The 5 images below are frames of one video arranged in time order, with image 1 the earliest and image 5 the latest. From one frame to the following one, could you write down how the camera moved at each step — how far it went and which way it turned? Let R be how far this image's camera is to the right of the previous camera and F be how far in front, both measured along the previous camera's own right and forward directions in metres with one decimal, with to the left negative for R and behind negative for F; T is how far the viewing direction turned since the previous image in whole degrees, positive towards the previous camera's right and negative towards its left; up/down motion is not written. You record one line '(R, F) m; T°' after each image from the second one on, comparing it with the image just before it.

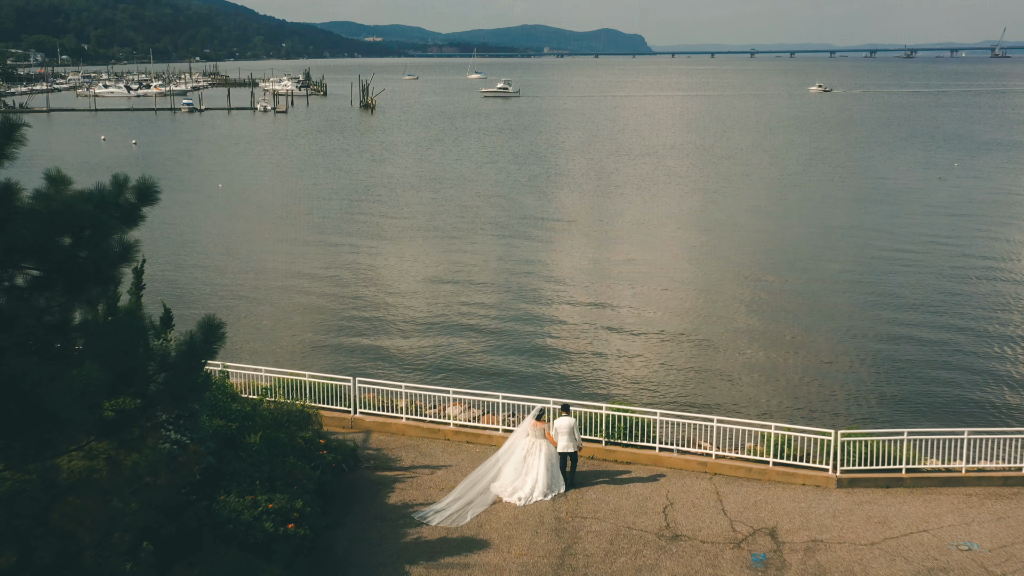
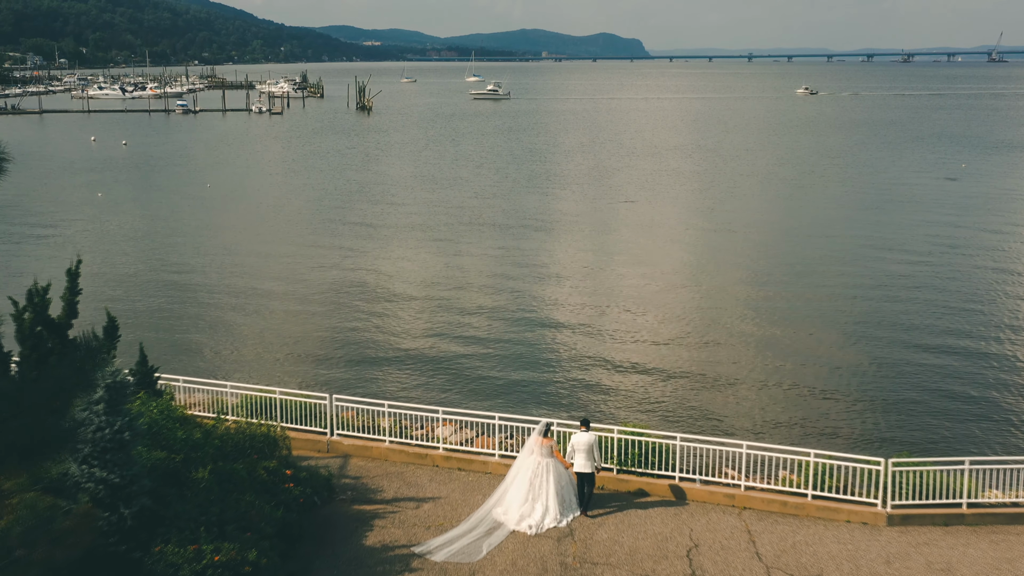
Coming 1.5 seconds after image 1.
(0.0, +1.7) m; 0°
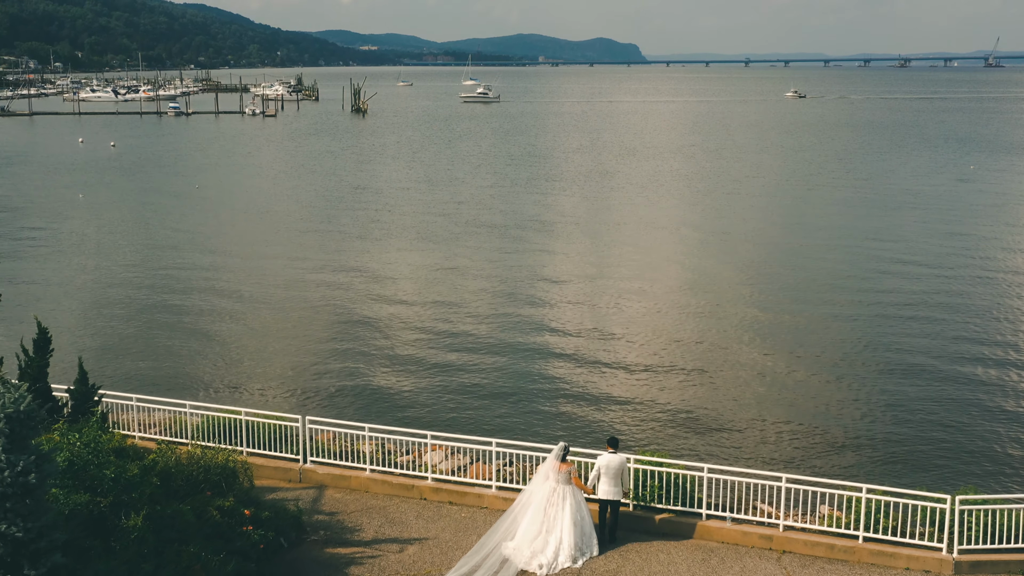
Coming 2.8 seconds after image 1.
(0.0, +1.5) m; 0°
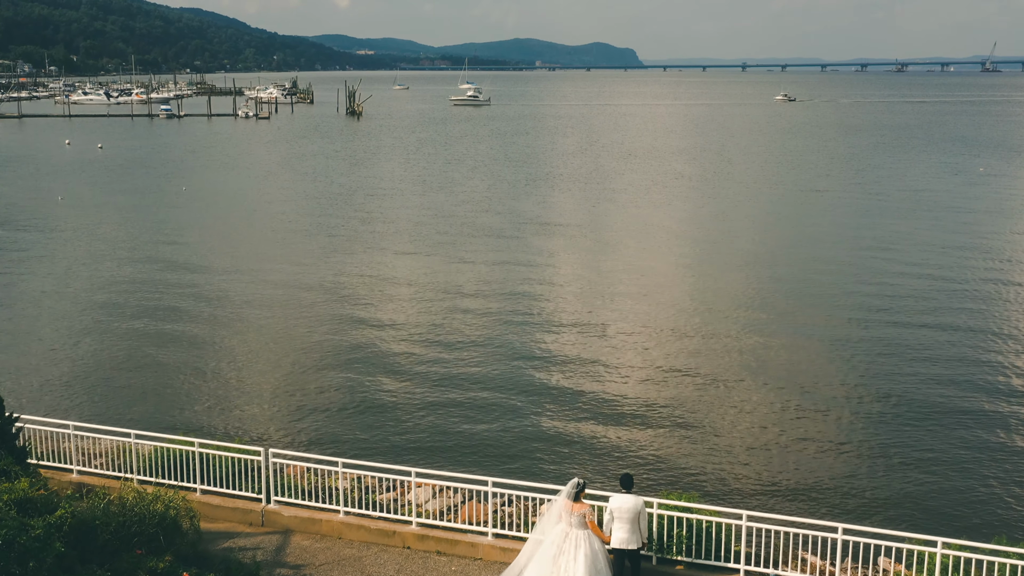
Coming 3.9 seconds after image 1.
(0.0, +1.6) m; 0°
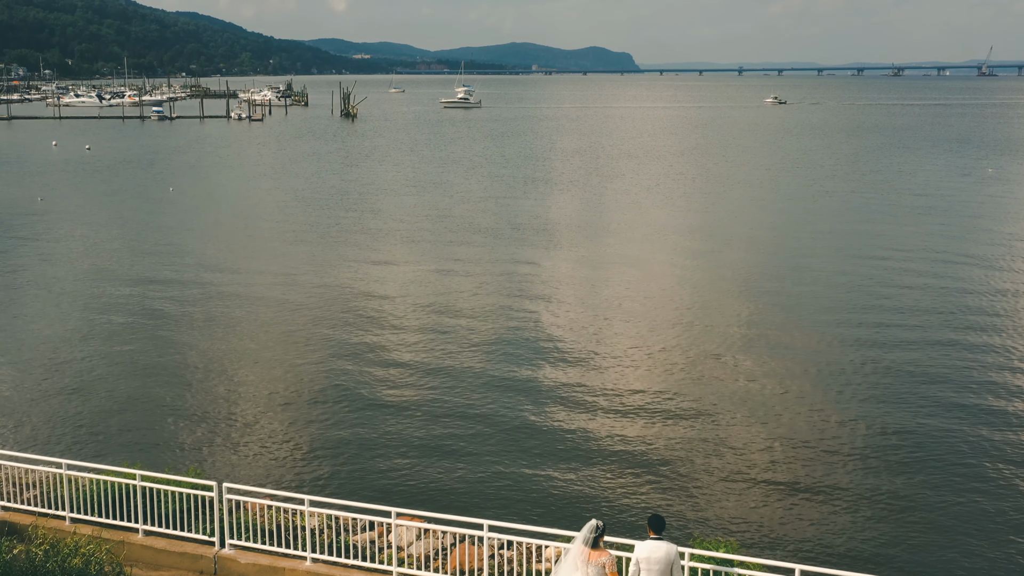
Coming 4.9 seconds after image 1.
(0.0, +1.4) m; 0°
